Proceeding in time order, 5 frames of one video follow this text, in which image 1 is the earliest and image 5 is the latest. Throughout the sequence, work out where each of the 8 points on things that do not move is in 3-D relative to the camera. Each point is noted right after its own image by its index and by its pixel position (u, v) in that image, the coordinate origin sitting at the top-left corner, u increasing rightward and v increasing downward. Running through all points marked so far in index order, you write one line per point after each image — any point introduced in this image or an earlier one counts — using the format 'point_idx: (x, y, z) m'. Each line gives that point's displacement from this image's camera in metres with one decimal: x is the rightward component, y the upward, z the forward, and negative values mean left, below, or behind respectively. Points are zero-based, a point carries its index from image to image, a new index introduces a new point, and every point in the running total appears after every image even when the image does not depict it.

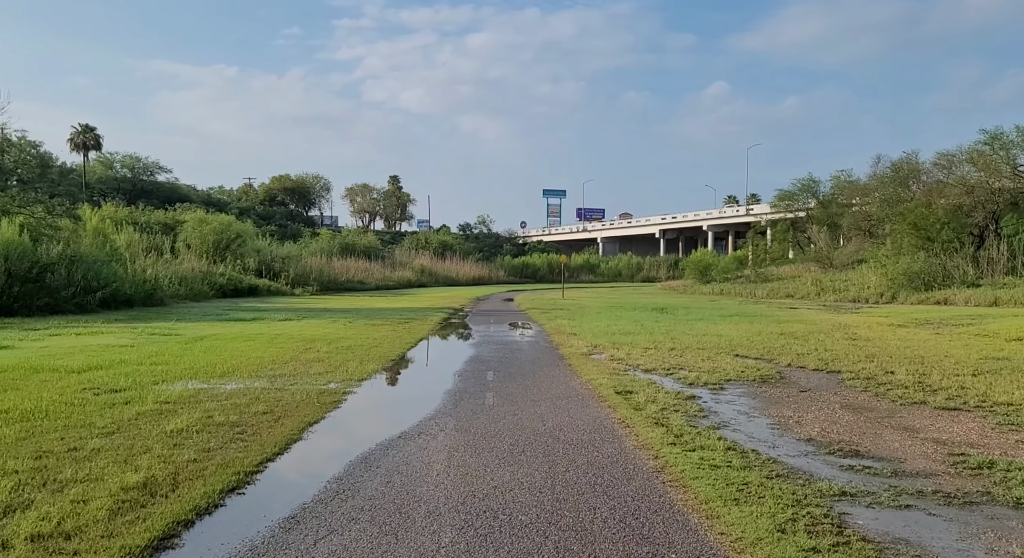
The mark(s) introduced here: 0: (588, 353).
0: (+1.3, -1.3, +13.4) m
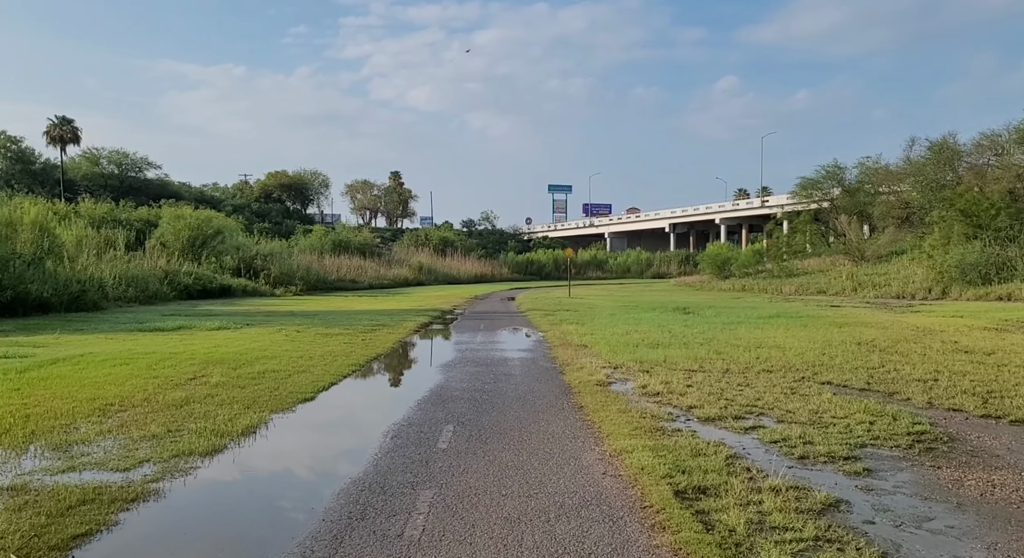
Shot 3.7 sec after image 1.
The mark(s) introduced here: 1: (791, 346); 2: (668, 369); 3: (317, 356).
0: (+1.1, -1.2, +9.1) m
1: (+4.7, -1.1, +13.0) m
2: (+2.0, -1.2, +10.0) m
3: (-3.0, -1.2, +11.7) m
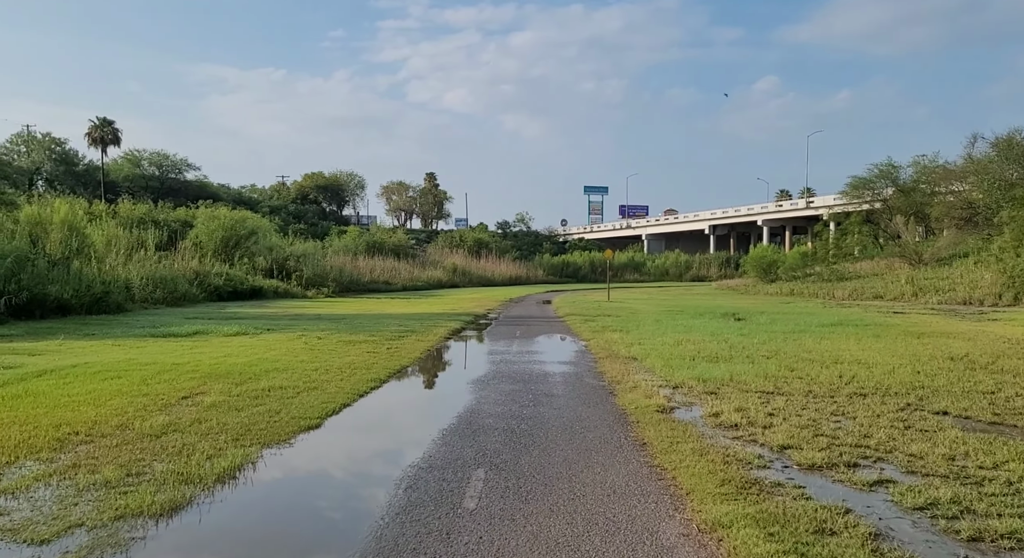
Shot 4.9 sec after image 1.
0: (+1.6, -1.3, +7.6) m
1: (+5.3, -1.2, +11.3) m
2: (+2.5, -1.2, +8.5) m
3: (-2.4, -1.2, +10.5) m
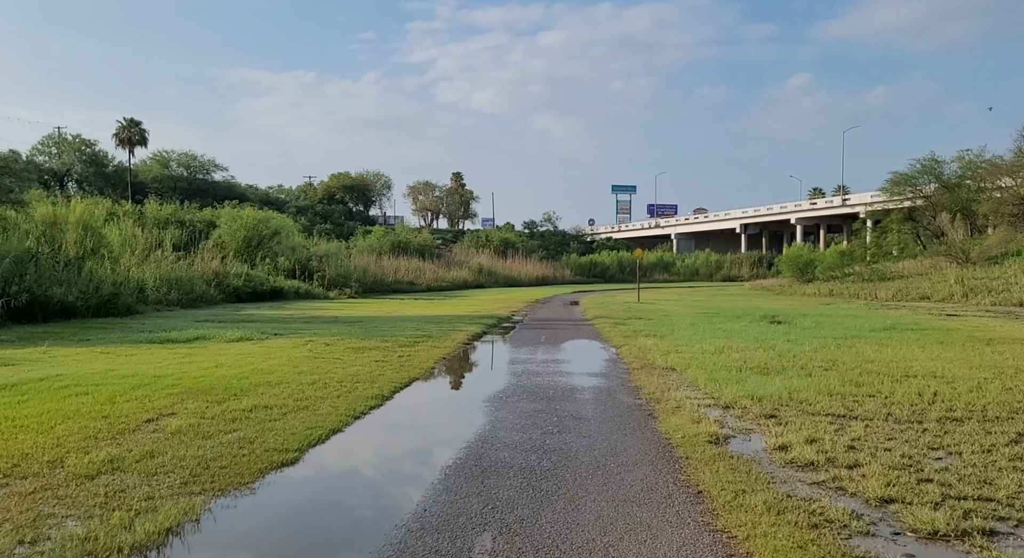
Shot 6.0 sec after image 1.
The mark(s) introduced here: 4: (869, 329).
0: (+1.7, -1.3, +6.3) m
1: (+5.6, -1.2, +9.9) m
2: (+2.7, -1.3, +7.2) m
3: (-2.1, -1.2, +9.3) m
4: (+8.5, -1.2, +18.1) m
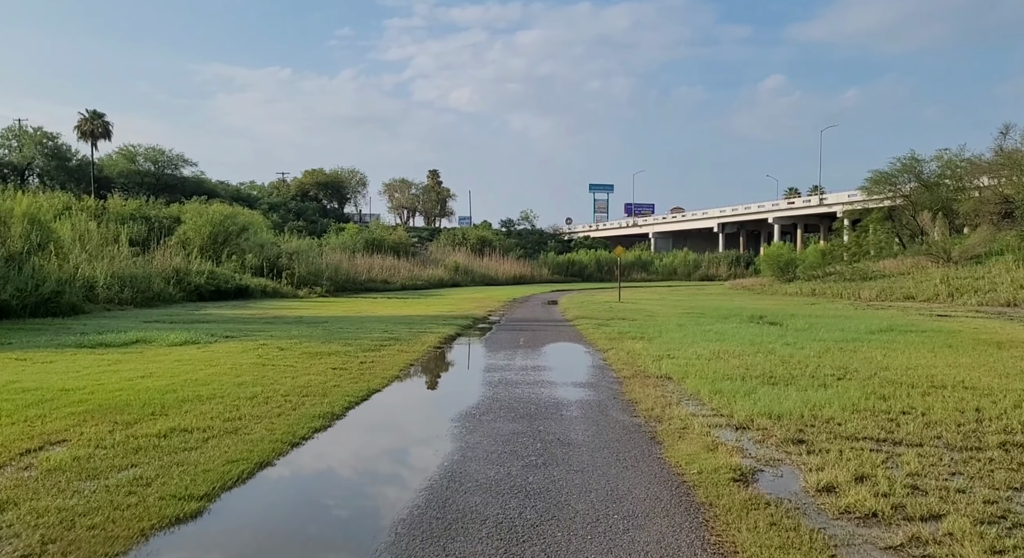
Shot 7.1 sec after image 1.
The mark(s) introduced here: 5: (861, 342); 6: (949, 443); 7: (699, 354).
0: (+1.6, -1.3, +5.1) m
1: (+5.4, -1.2, +8.8) m
2: (+2.5, -1.2, +6.0) m
3: (-2.4, -1.2, +7.9) m
4: (+7.9, -1.2, +17.1) m
5: (+6.6, -1.2, +14.3) m
6: (+3.3, -1.2, +5.9) m
7: (+2.9, -1.2, +11.7) m
